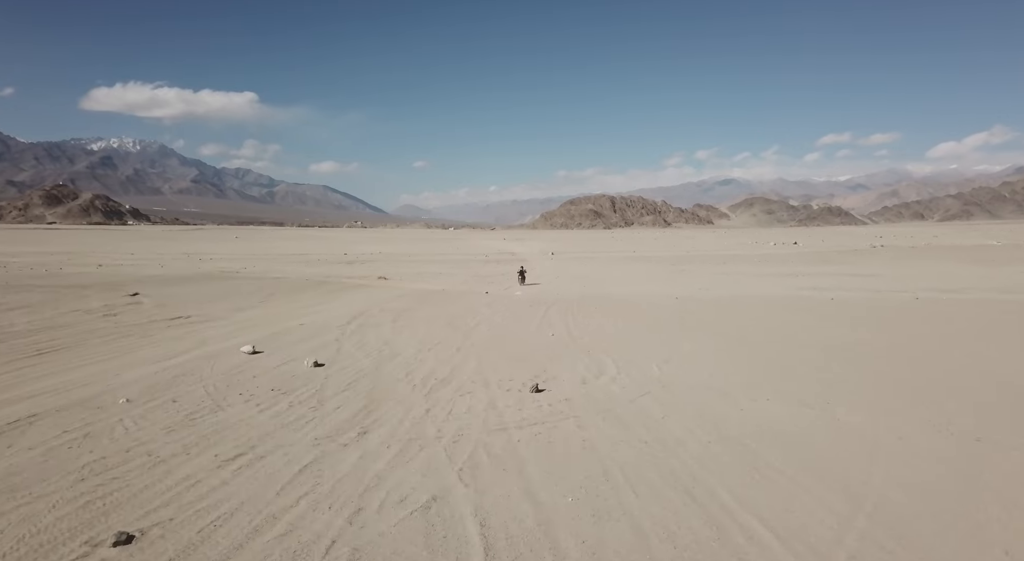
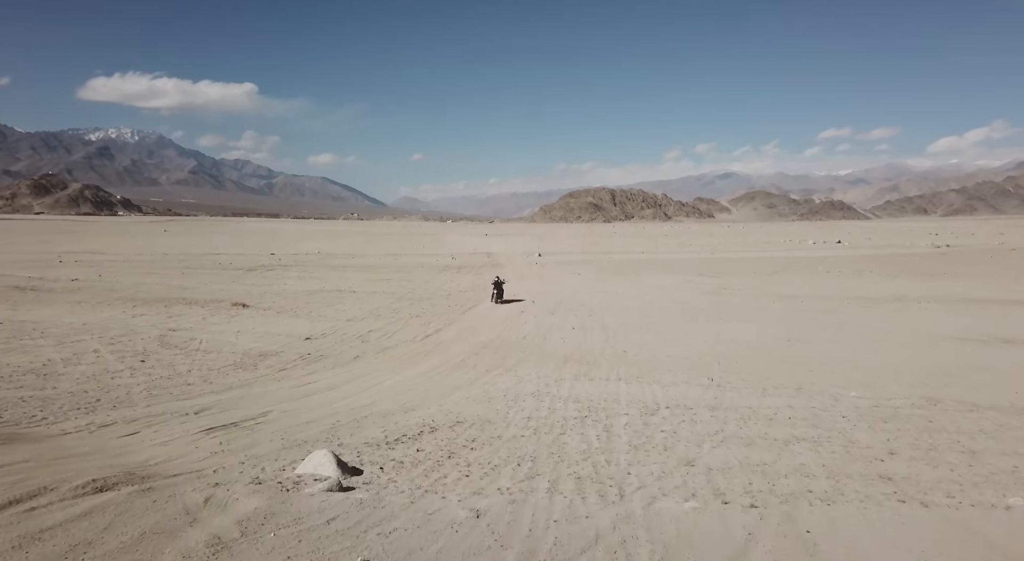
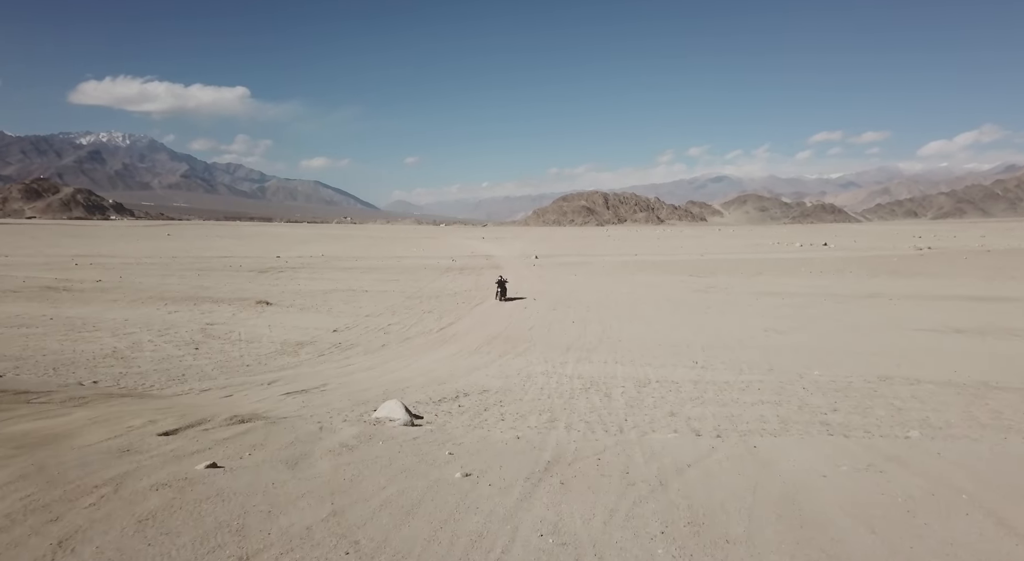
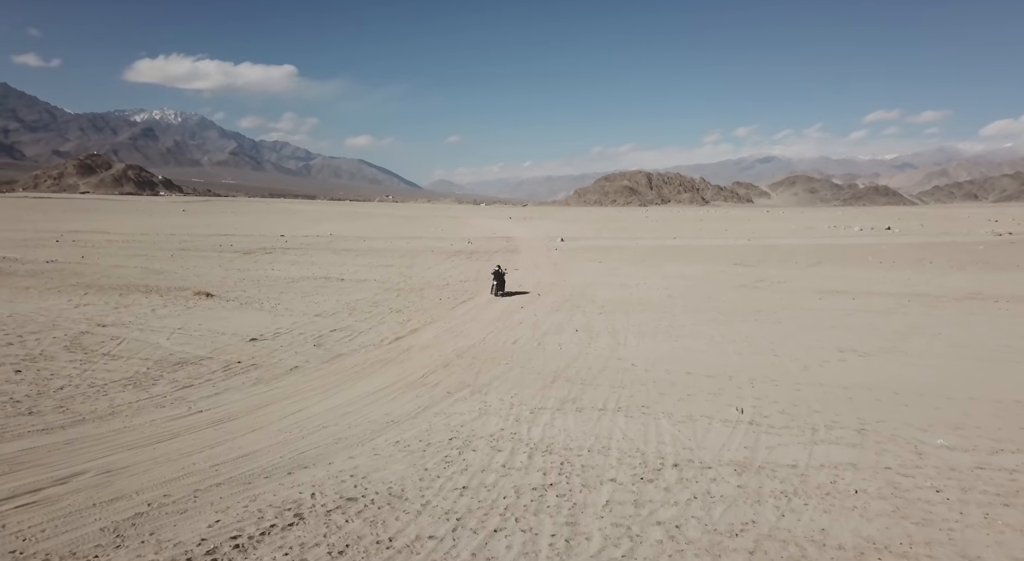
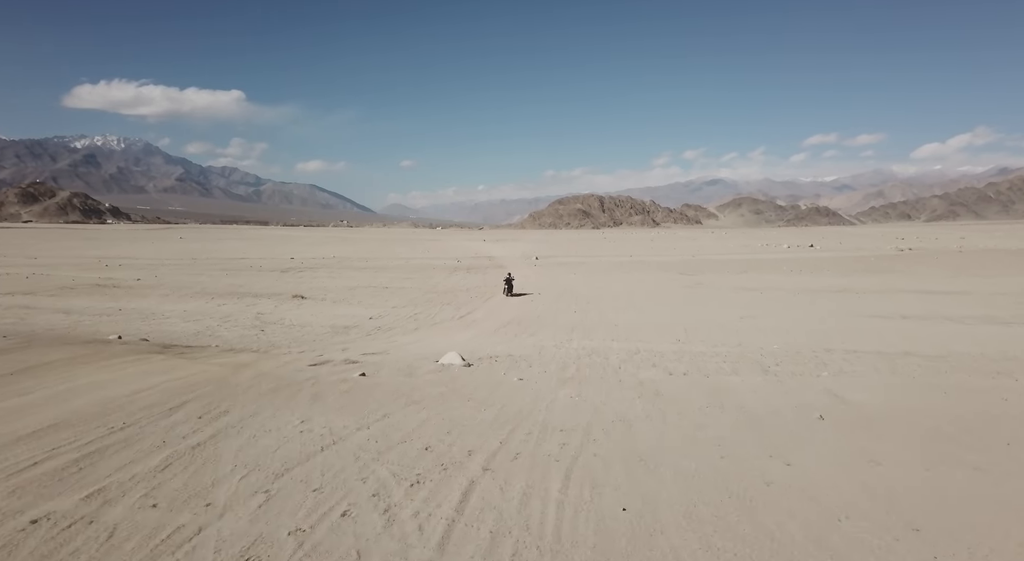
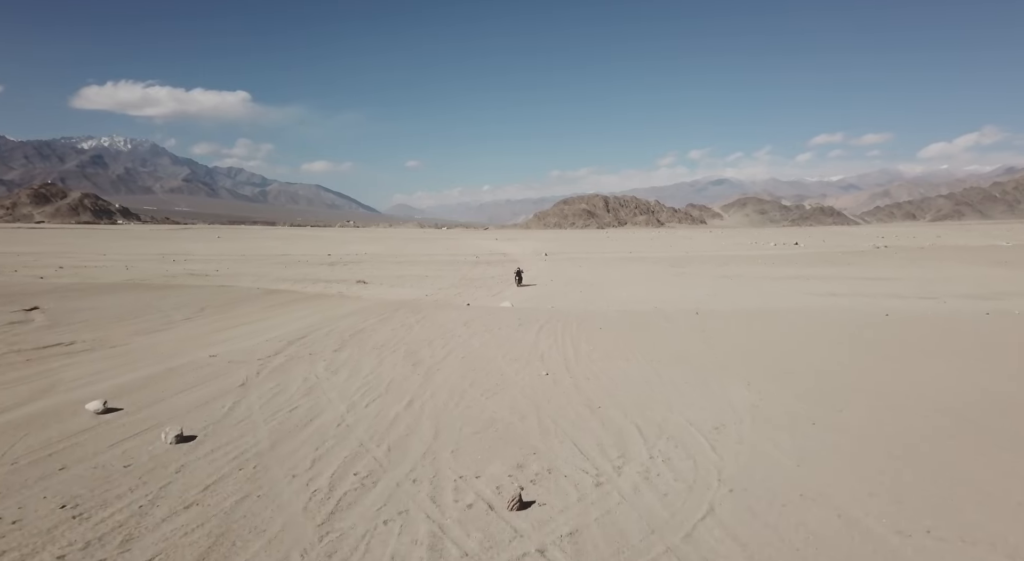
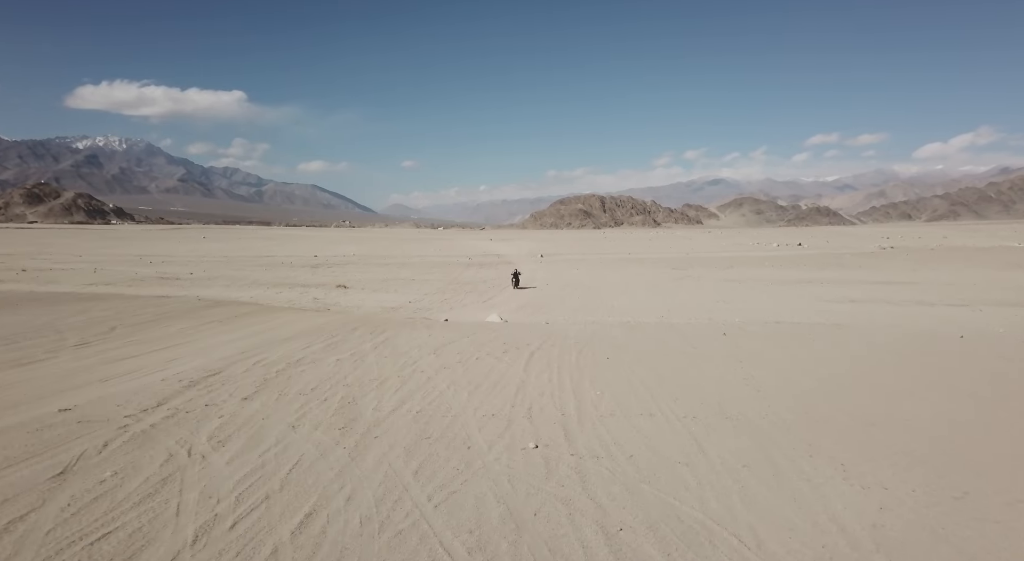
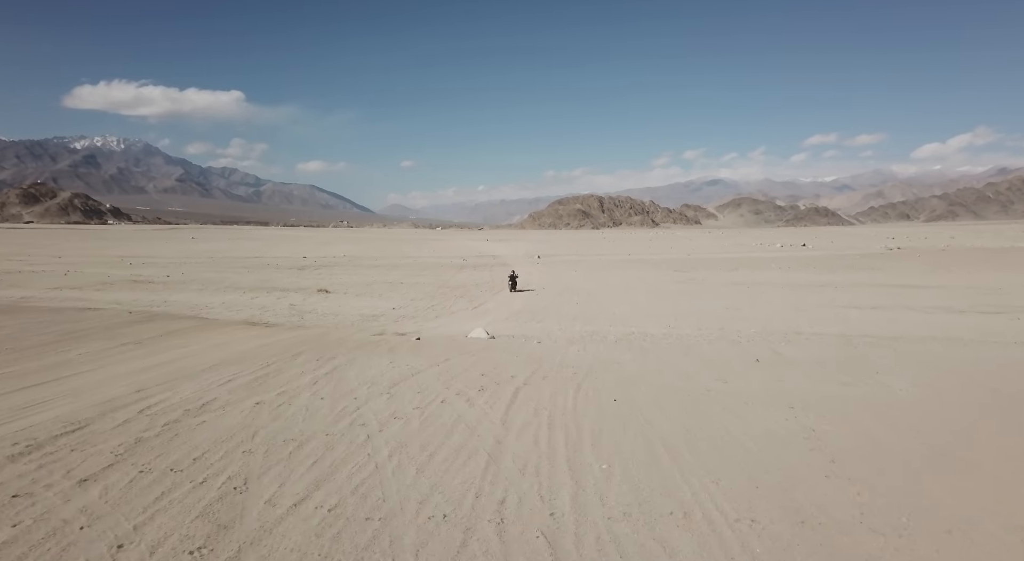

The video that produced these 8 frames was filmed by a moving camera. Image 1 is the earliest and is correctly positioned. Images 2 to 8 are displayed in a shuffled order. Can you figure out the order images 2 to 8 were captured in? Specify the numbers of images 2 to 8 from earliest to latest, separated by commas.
6, 7, 8, 5, 3, 2, 4
